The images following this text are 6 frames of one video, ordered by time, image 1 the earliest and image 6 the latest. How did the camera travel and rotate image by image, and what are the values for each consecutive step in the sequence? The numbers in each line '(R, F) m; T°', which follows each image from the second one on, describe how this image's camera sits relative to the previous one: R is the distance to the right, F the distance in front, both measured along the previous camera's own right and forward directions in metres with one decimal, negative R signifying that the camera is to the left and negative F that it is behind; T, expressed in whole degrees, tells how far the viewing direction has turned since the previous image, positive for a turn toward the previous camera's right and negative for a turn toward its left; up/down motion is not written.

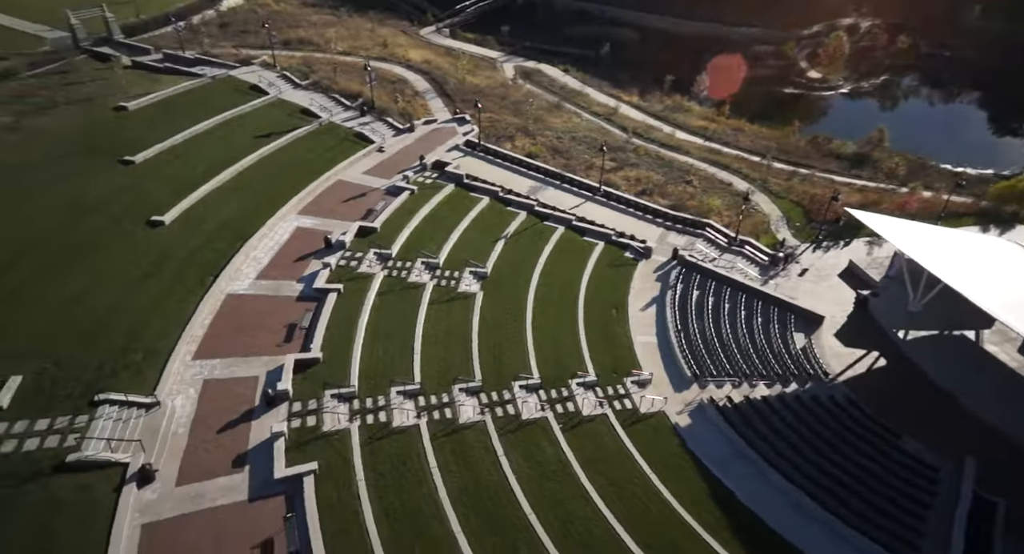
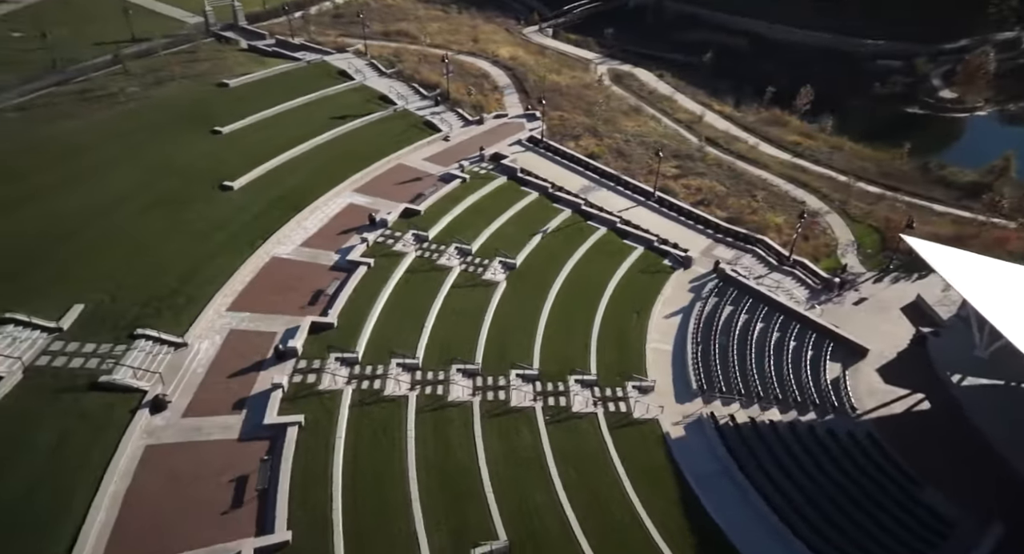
(+4.0, 0.0) m; -9°
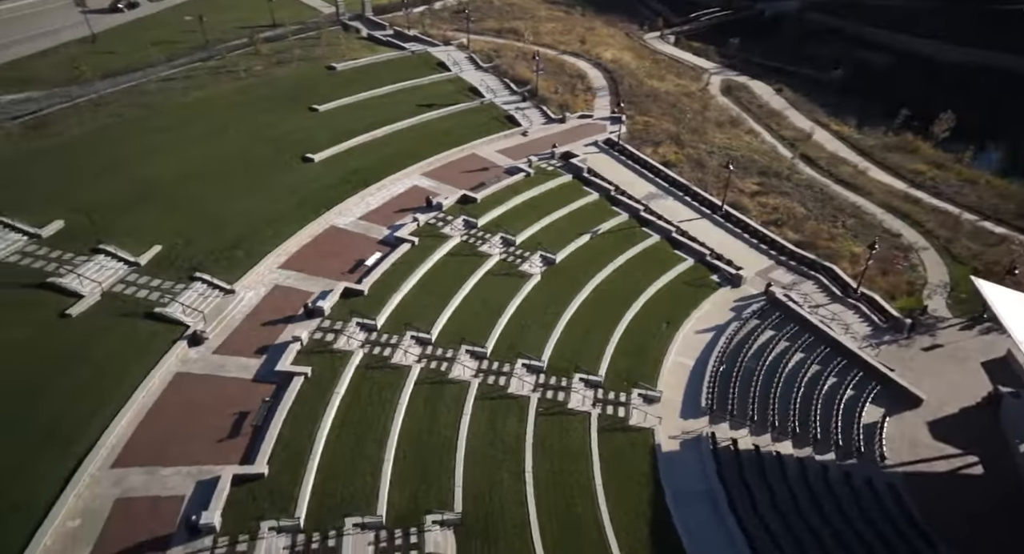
(+4.2, 0.0) m; -10°
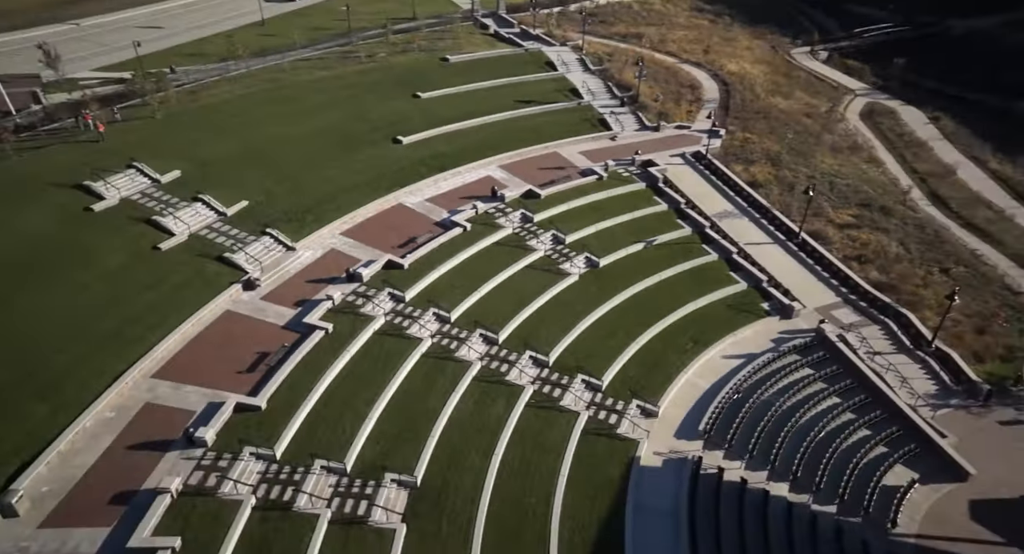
(+4.9, -0.2) m; -12°
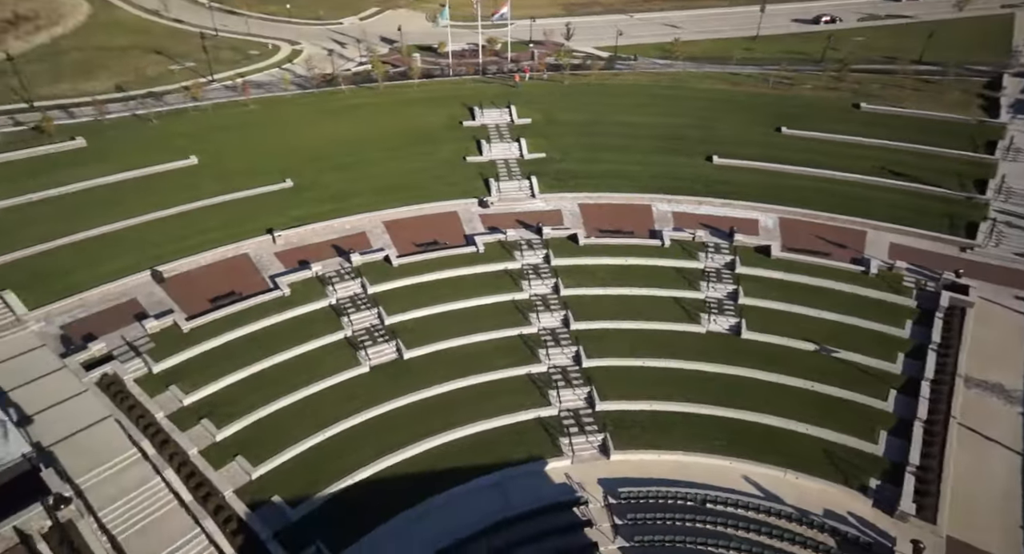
(+17.1, +3.0) m; -41°
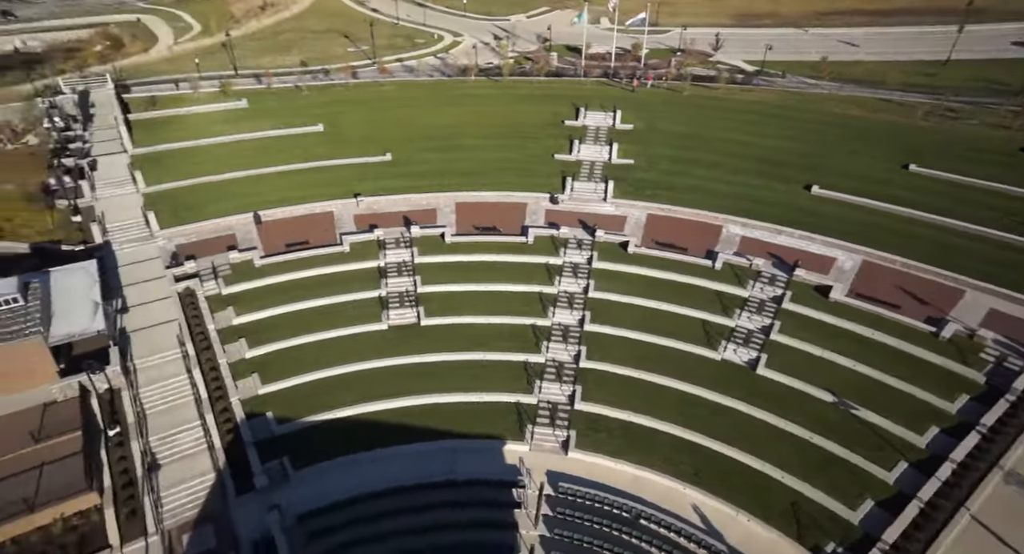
(+7.0, -0.7) m; -14°
